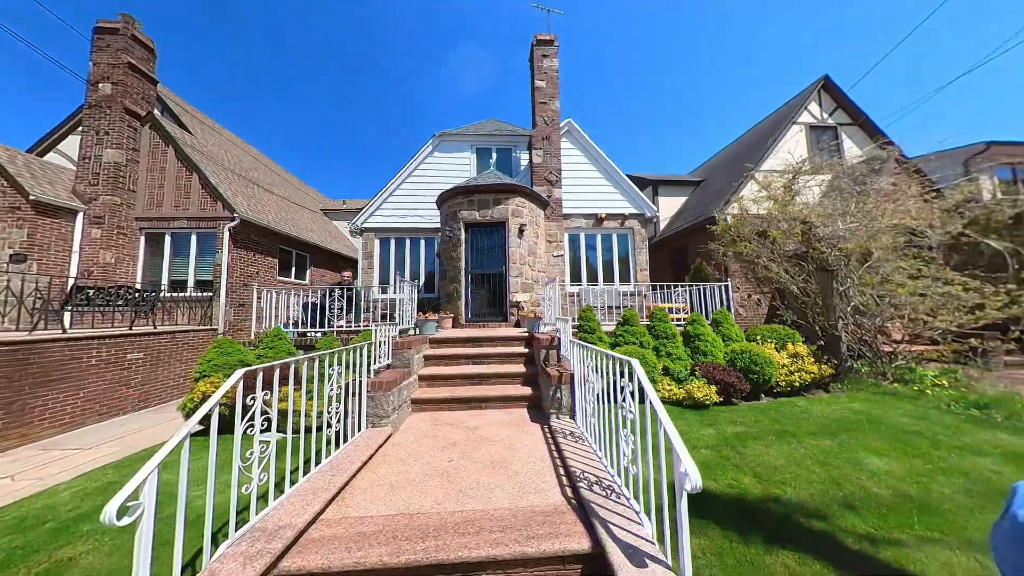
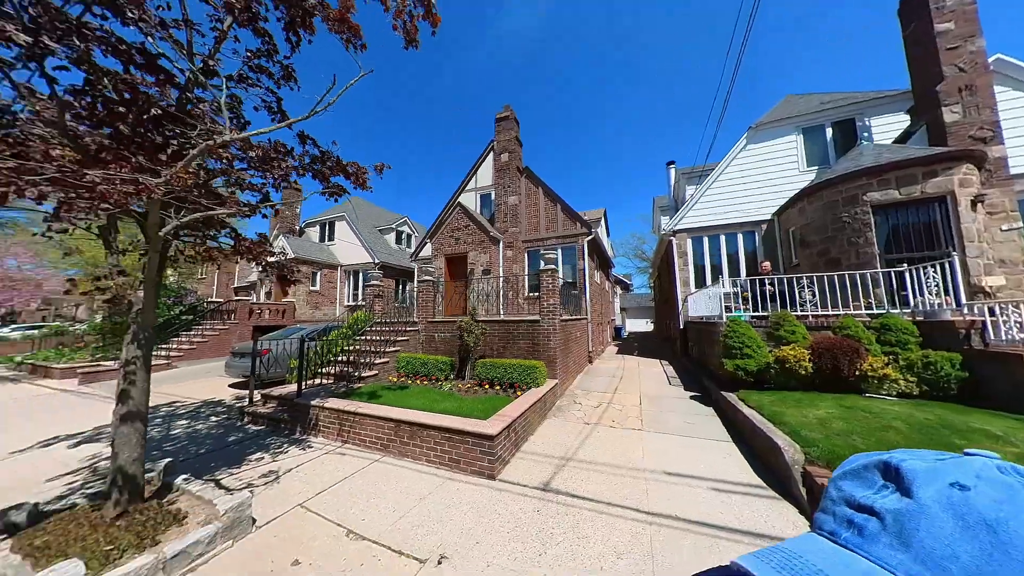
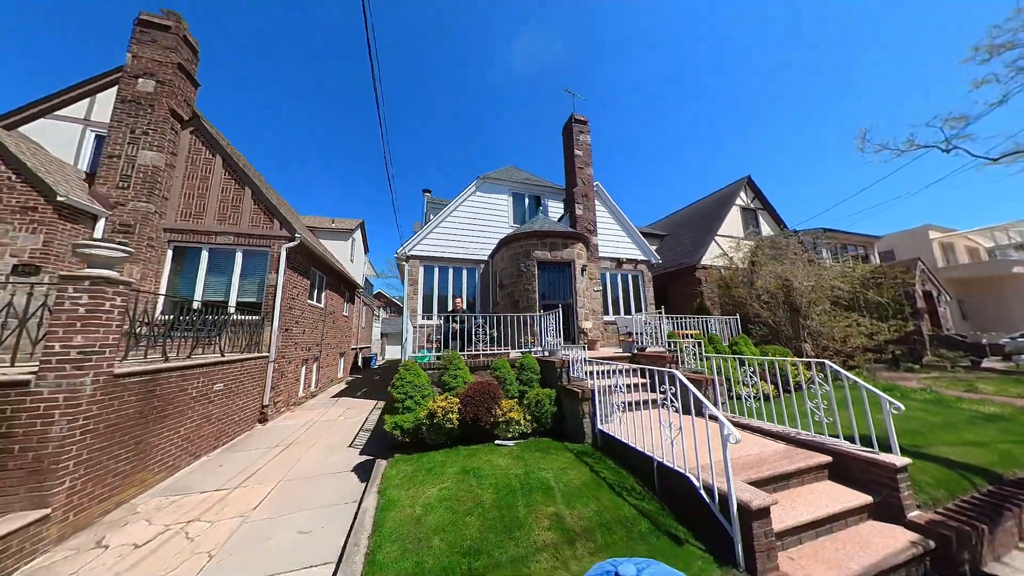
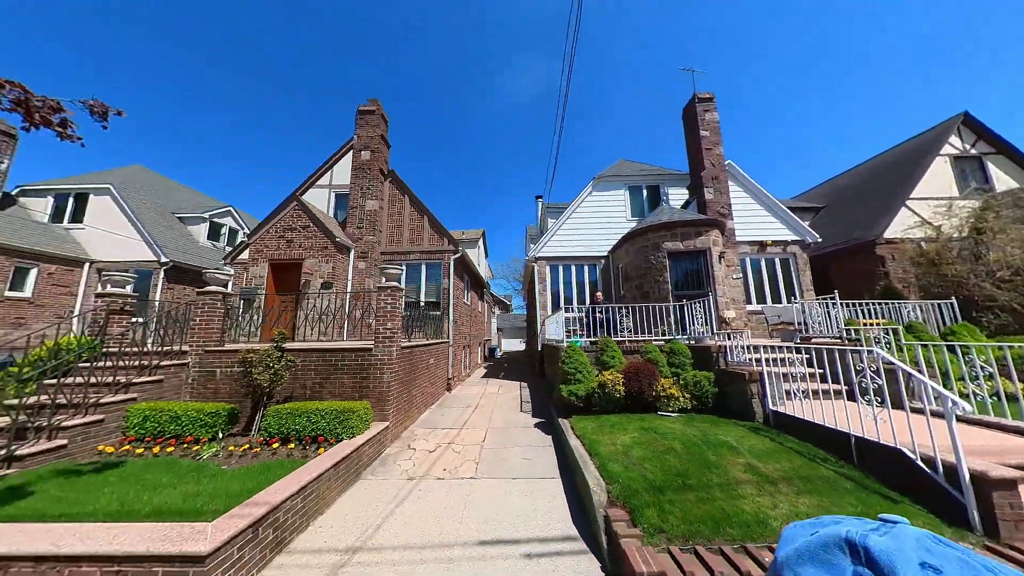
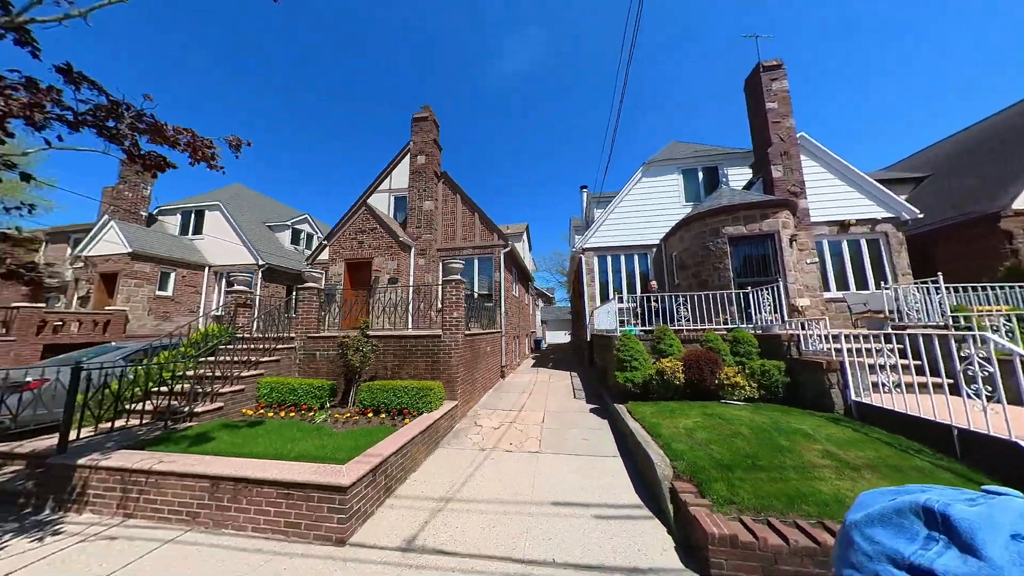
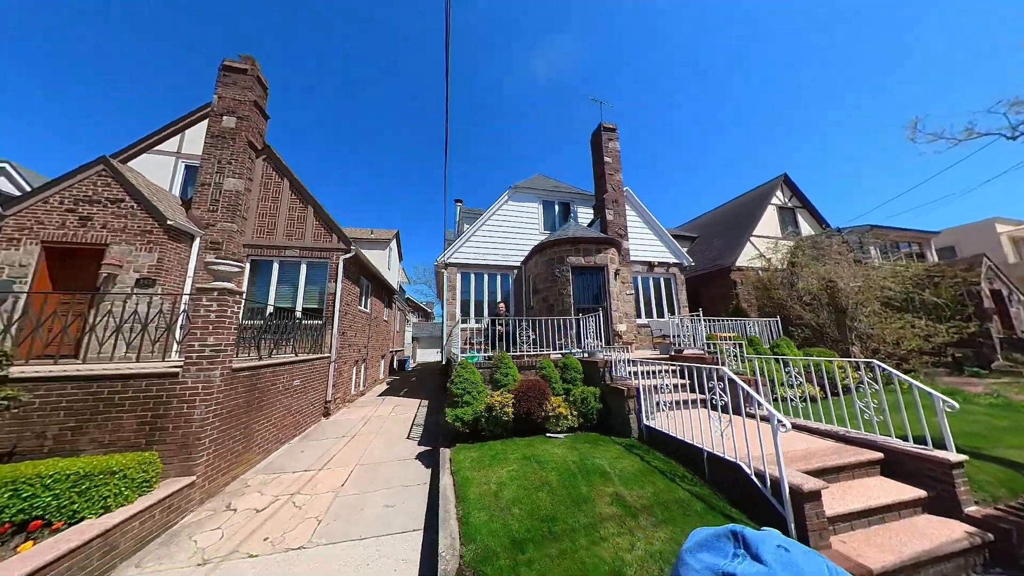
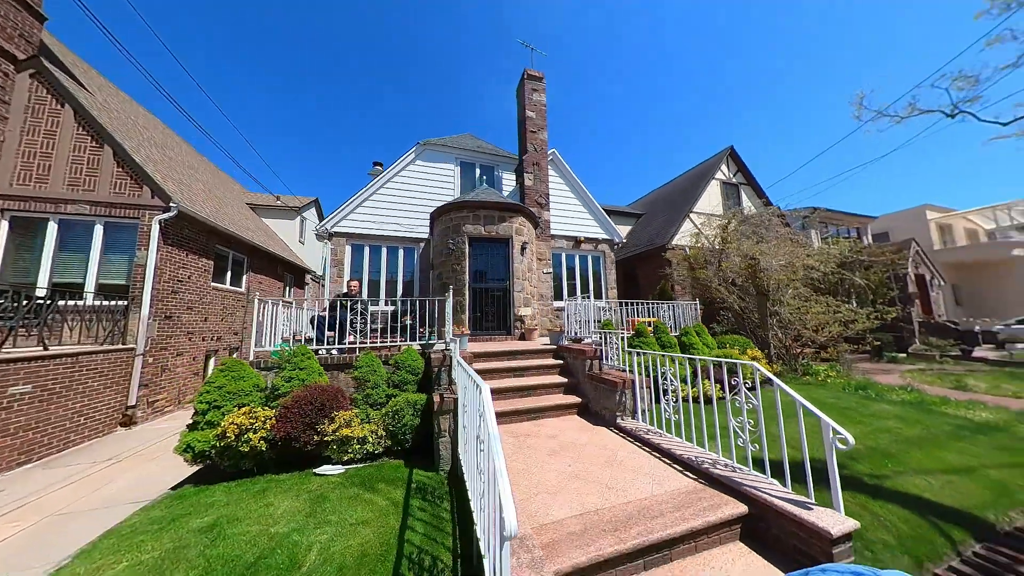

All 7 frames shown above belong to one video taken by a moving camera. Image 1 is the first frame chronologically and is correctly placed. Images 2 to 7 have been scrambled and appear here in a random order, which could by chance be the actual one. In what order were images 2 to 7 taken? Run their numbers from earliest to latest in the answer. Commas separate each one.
7, 3, 6, 4, 5, 2
